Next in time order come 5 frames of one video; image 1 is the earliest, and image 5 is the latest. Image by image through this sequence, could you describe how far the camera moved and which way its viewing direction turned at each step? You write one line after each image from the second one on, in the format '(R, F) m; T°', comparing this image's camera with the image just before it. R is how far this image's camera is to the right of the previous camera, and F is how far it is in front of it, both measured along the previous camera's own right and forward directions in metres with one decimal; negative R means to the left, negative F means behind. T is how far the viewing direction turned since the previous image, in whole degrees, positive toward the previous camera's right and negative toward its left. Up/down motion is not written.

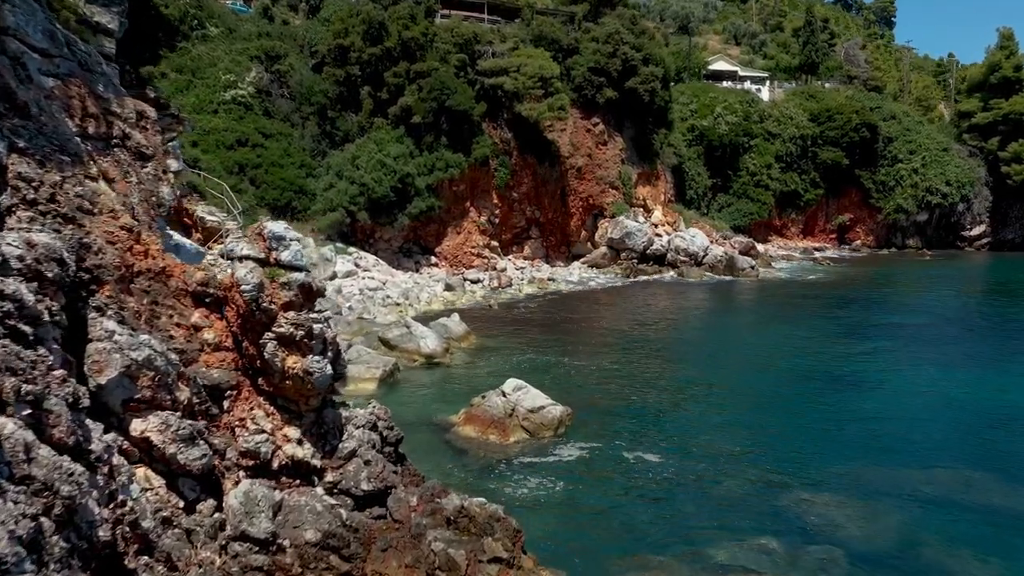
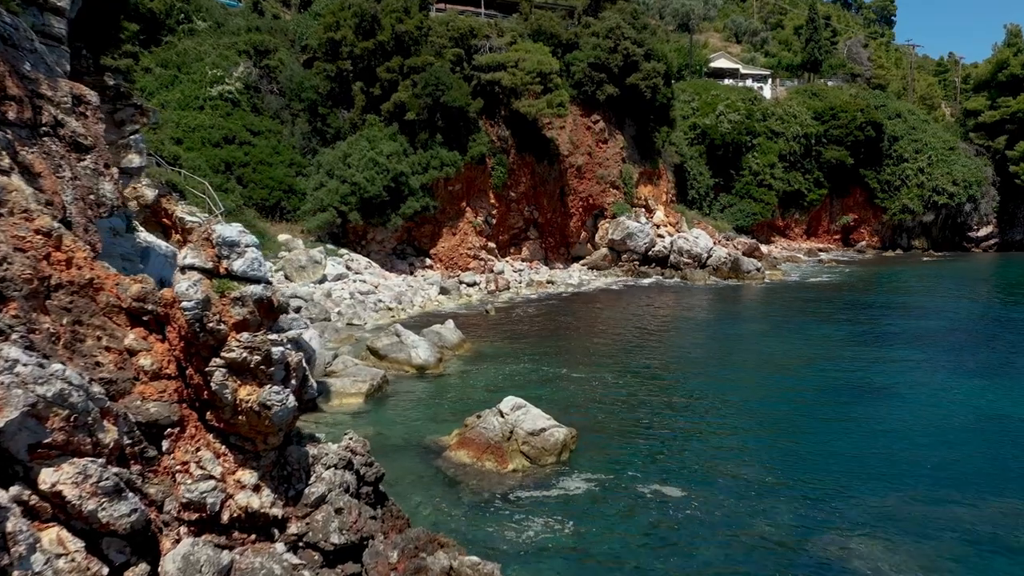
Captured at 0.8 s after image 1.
(0.0, +1.6) m; 0°
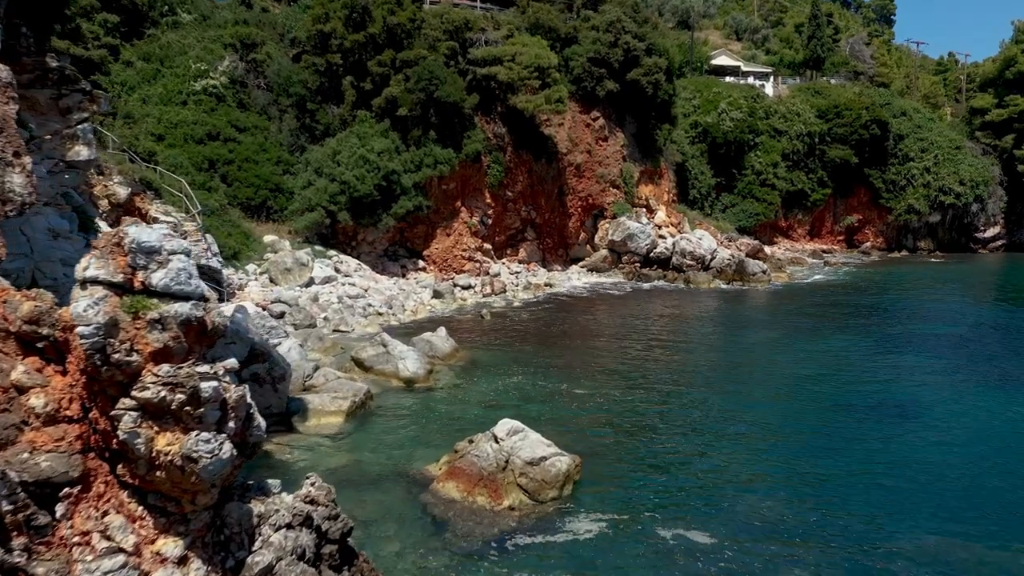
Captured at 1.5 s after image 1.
(0.0, +1.7) m; 0°
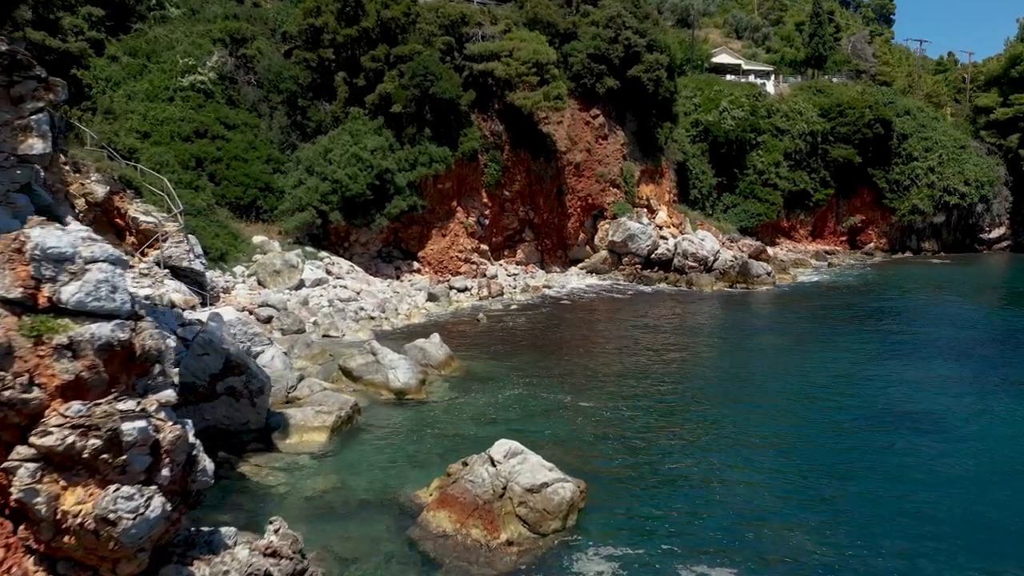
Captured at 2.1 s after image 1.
(0.0, +1.3) m; 0°
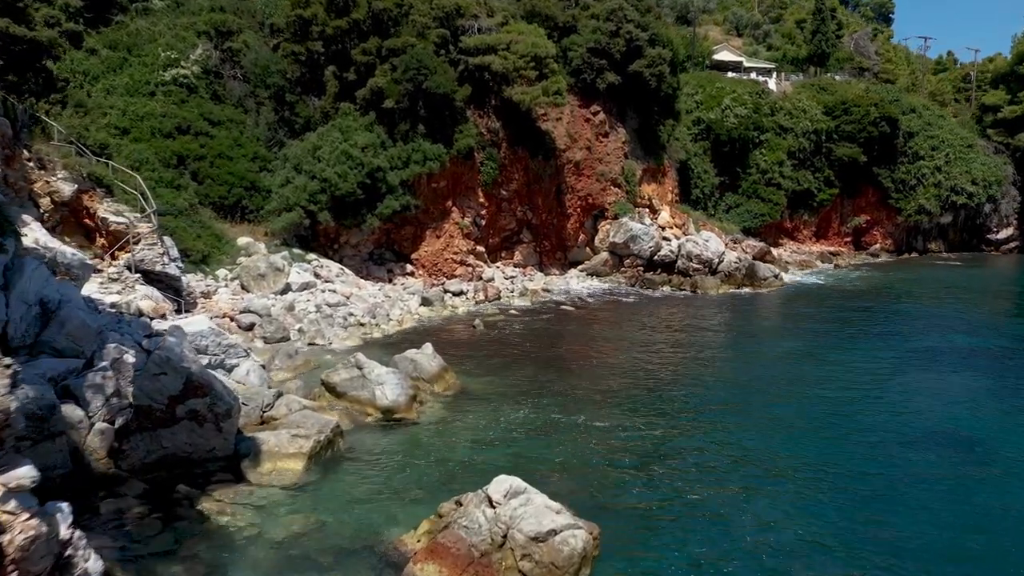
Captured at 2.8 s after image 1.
(-0.1, +1.7) m; 0°
